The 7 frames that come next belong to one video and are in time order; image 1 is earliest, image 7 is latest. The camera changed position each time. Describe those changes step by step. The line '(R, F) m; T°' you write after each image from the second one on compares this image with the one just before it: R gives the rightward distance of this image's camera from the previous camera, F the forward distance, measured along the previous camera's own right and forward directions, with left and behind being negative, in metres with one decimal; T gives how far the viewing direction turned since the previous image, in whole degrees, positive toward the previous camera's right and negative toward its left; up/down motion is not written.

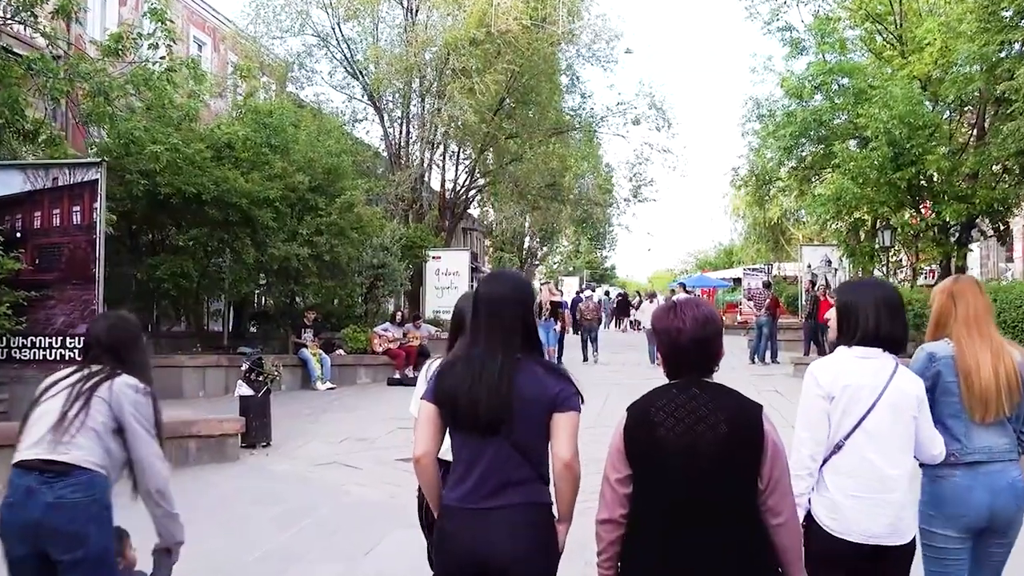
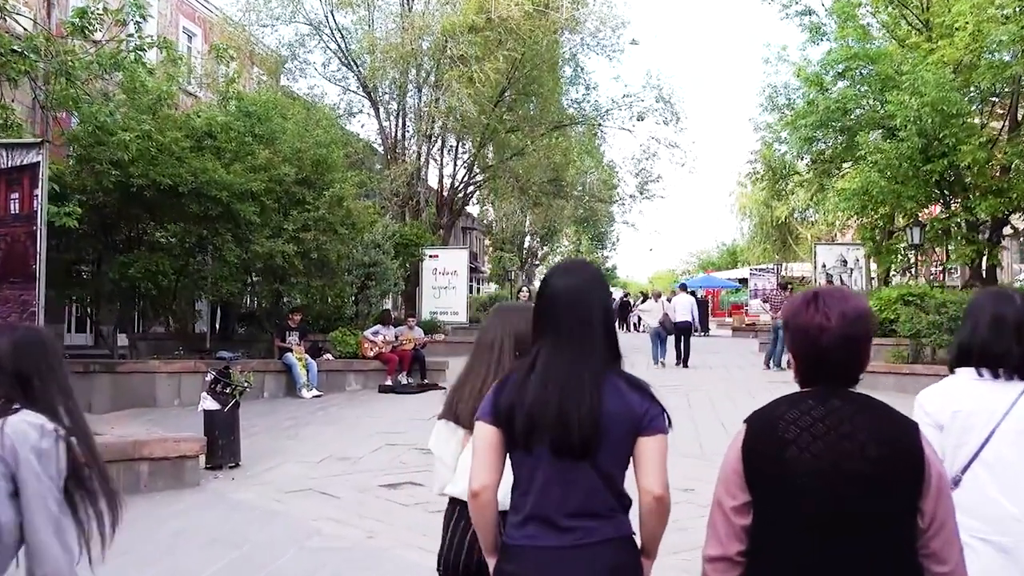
(0.0, +1.1) m; 0°
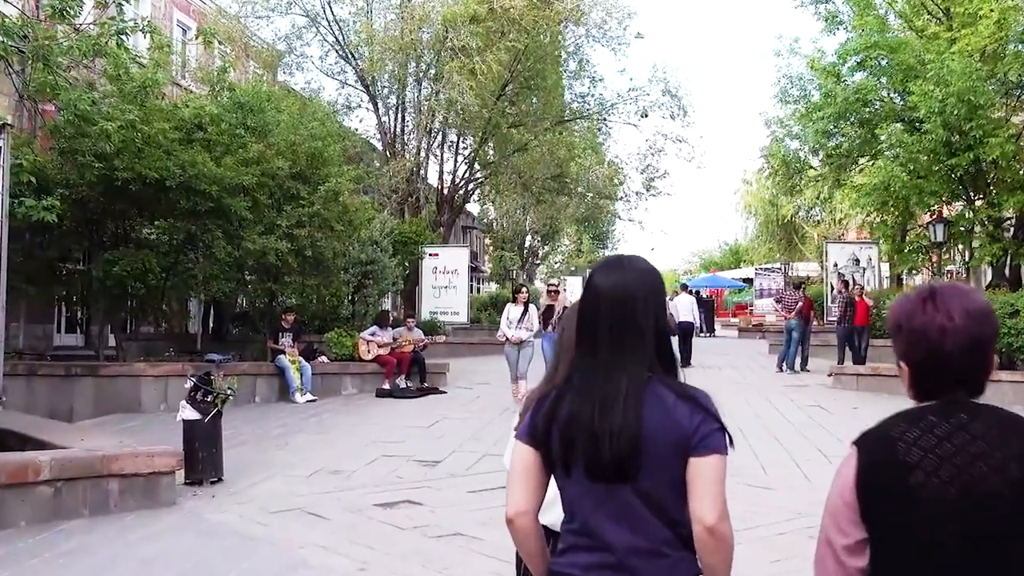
(-0.1, +0.7) m; 0°
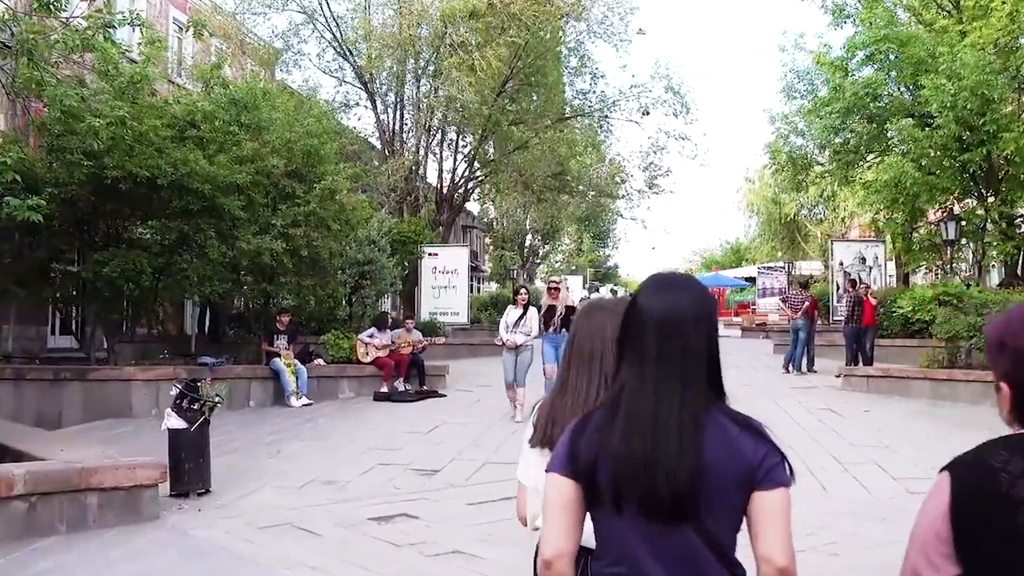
(0.0, +0.4) m; 0°
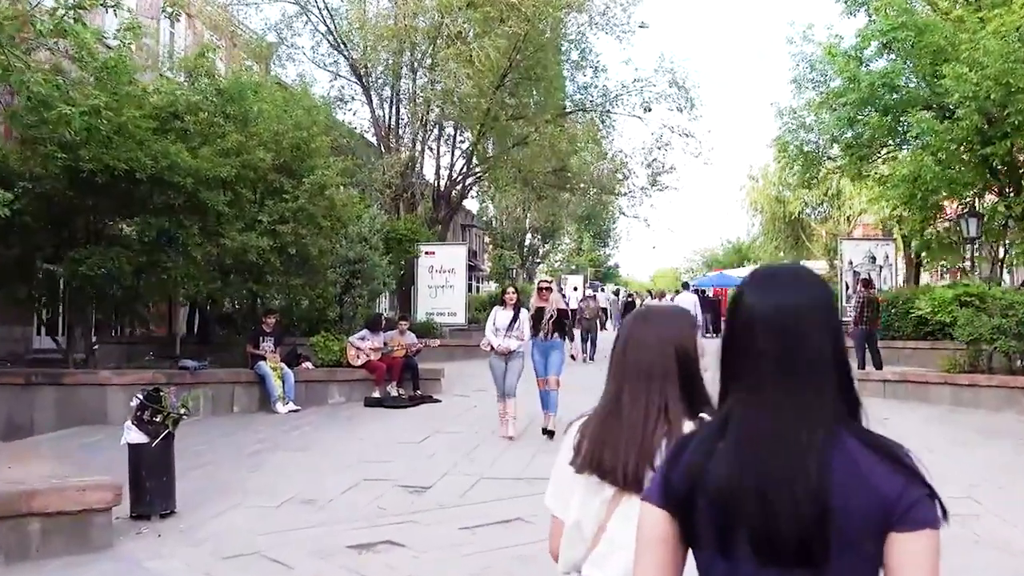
(0.0, +0.7) m; 0°
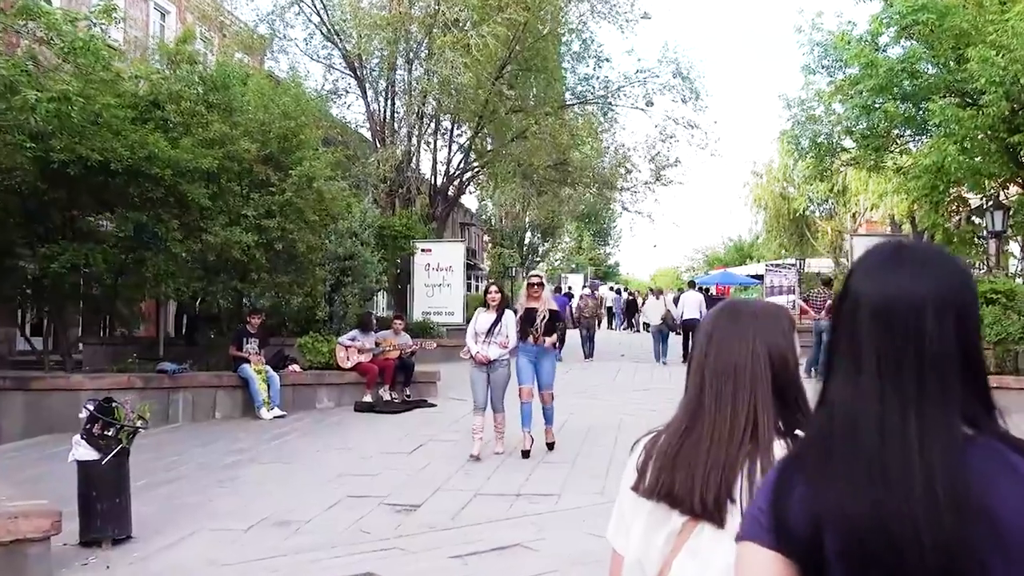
(0.0, +0.7) m; 0°
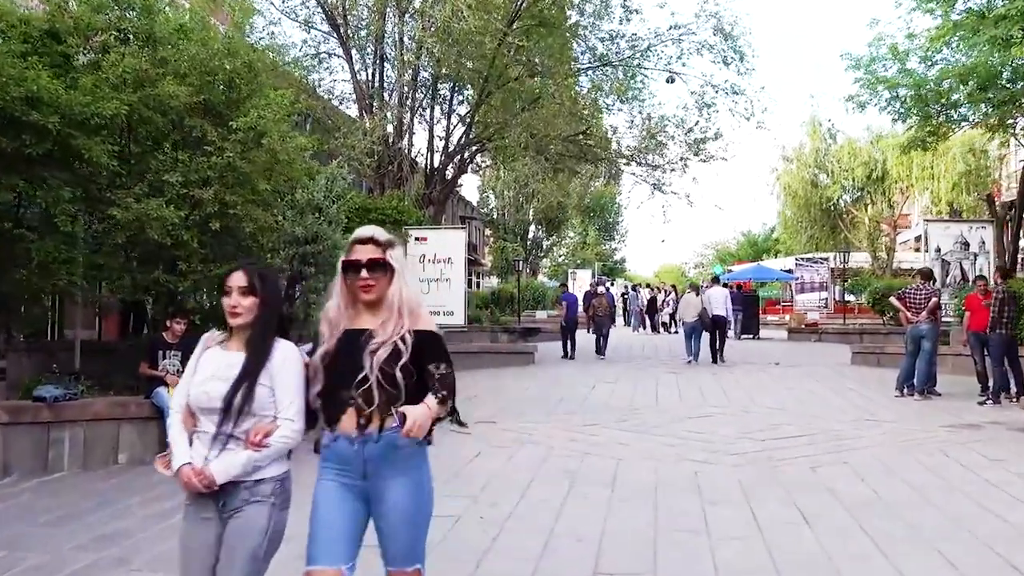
(-0.2, +3.4) m; 0°
